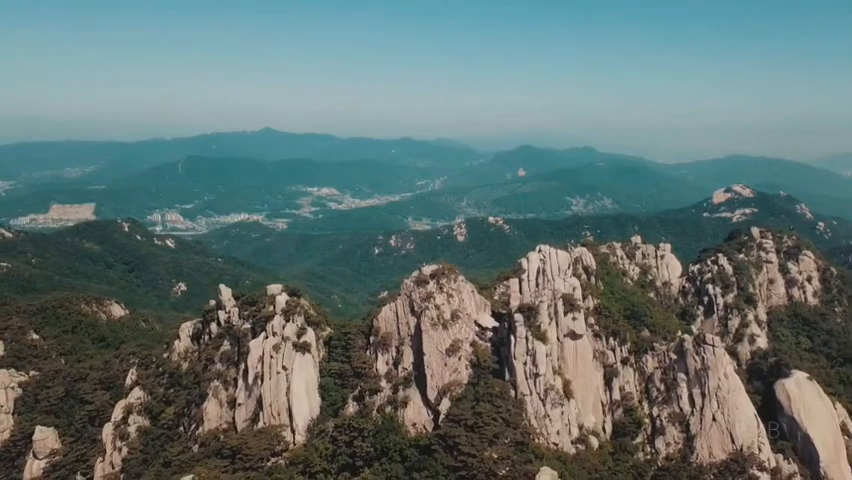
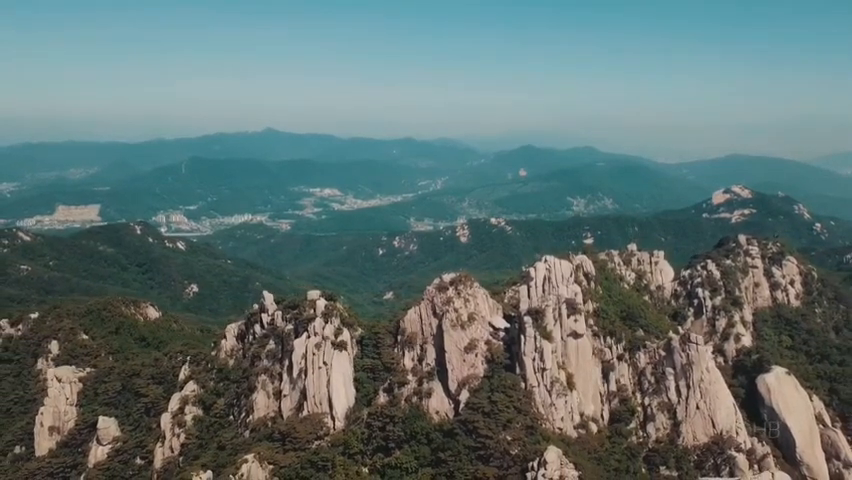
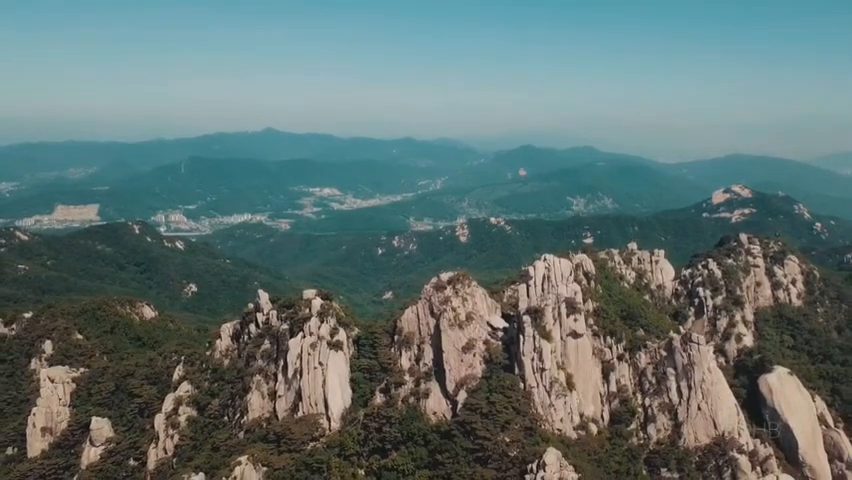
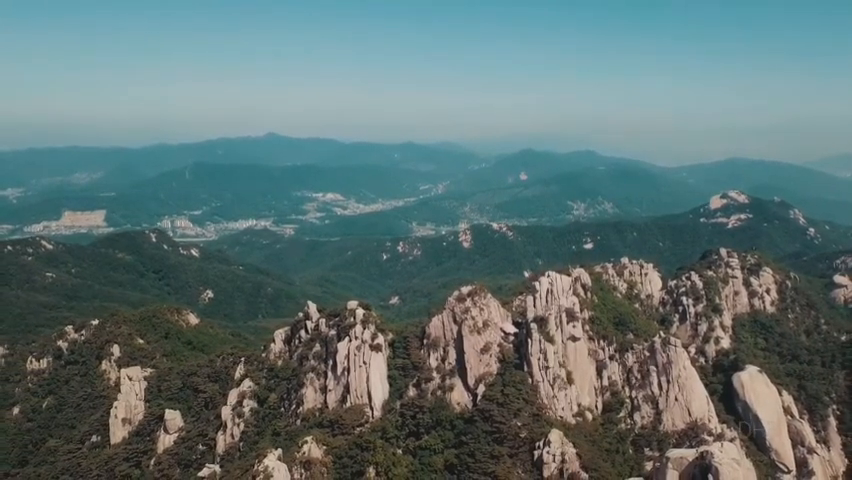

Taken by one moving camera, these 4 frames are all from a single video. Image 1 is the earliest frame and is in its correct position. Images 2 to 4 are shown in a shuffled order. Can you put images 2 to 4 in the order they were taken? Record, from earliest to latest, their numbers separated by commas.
3, 2, 4
